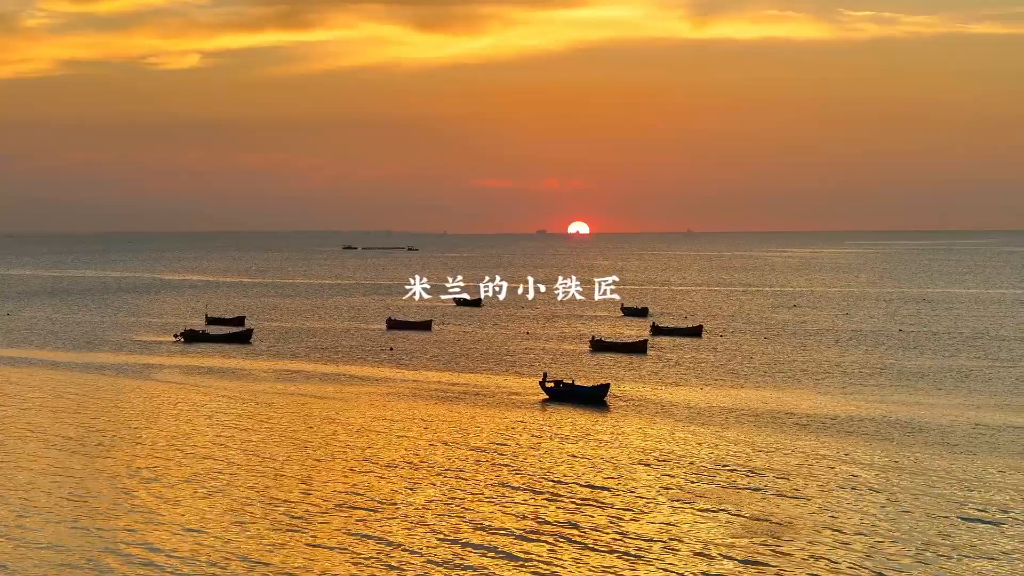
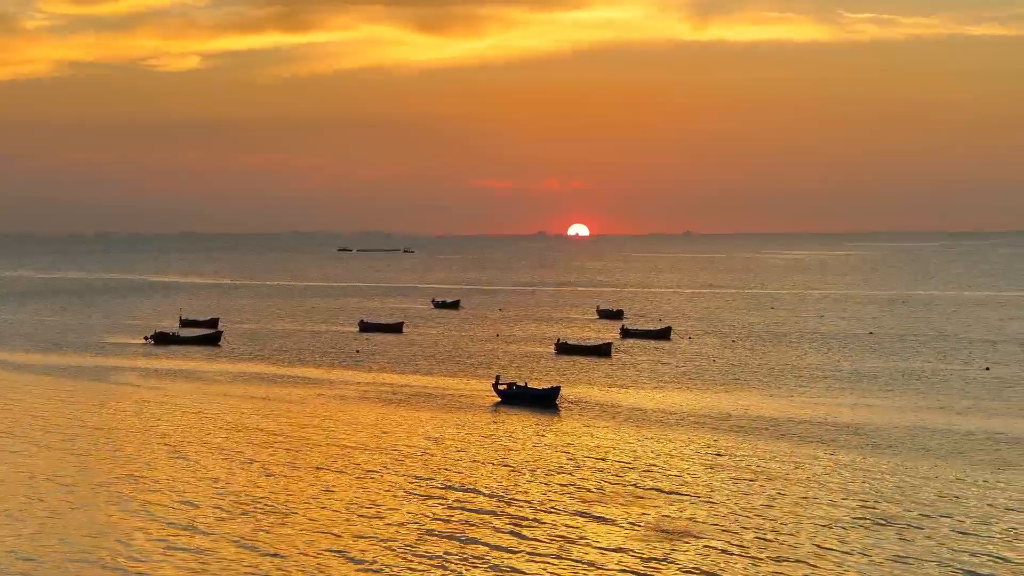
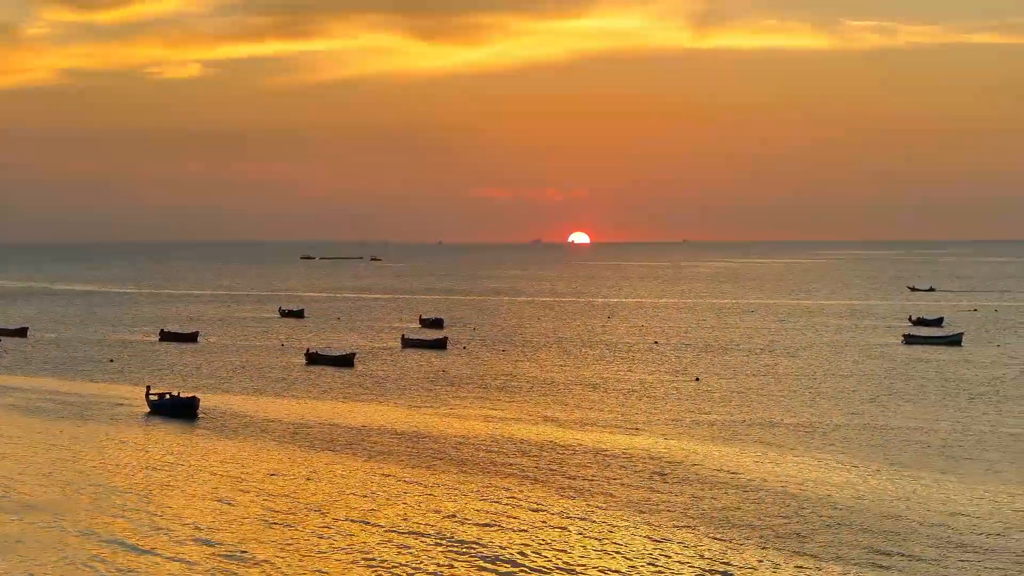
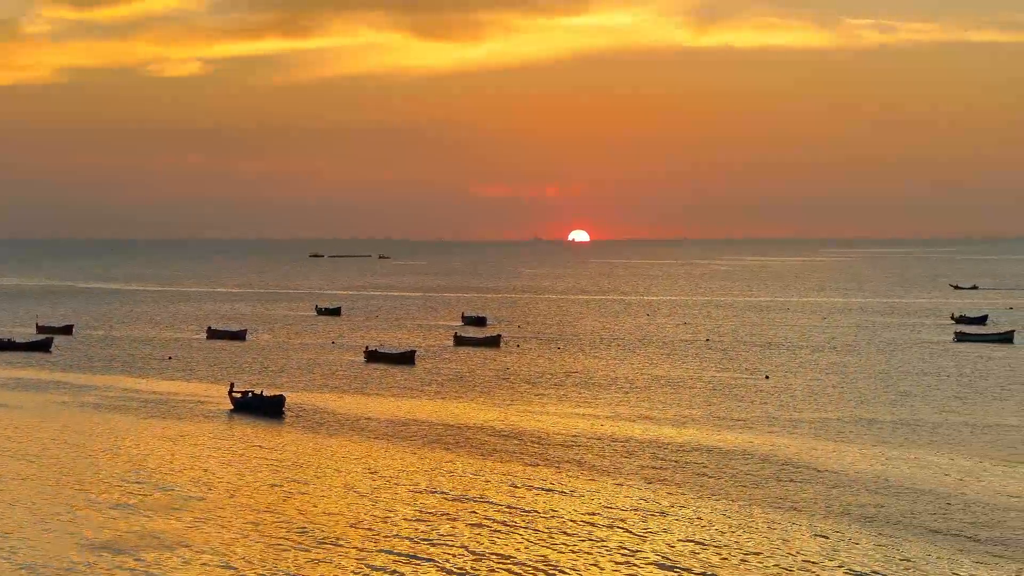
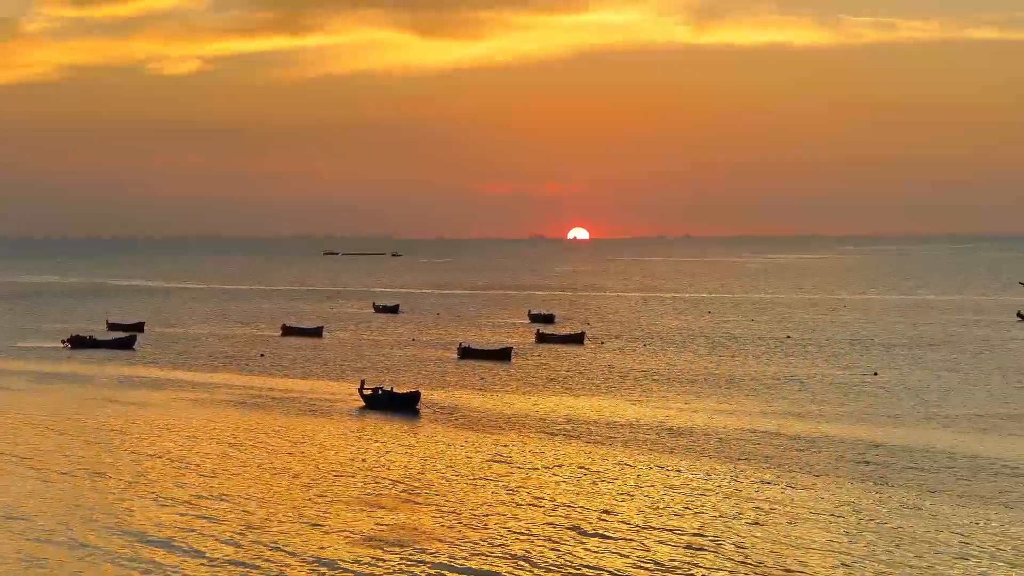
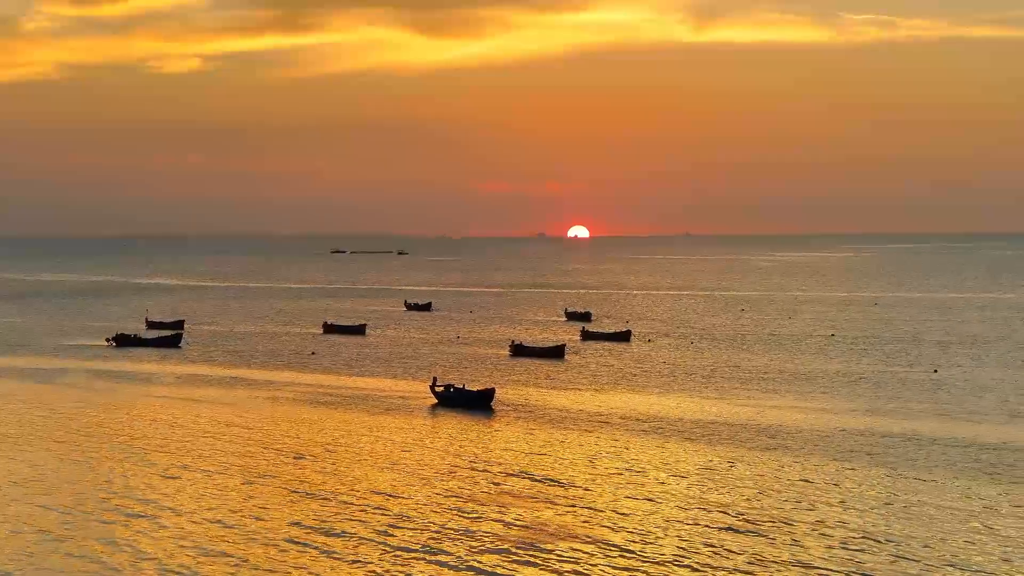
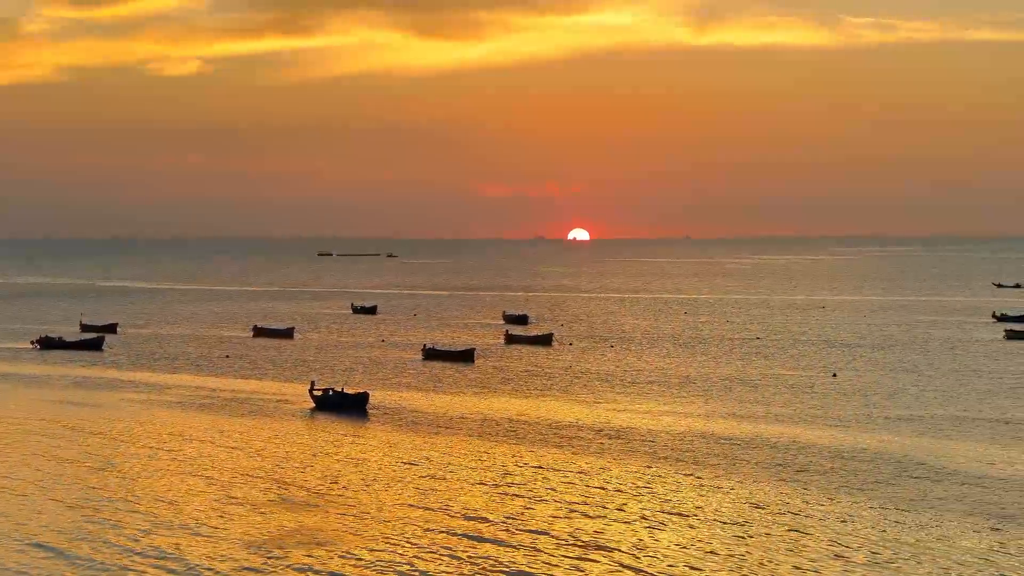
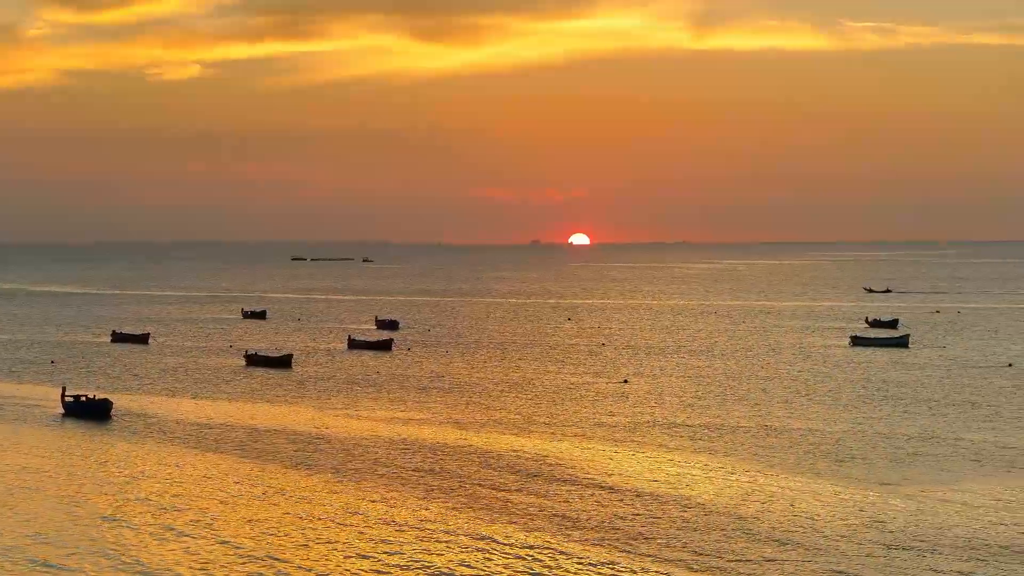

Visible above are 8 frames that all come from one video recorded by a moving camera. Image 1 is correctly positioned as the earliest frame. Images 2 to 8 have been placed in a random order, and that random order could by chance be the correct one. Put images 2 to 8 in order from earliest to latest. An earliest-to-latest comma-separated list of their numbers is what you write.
2, 6, 5, 7, 4, 3, 8
